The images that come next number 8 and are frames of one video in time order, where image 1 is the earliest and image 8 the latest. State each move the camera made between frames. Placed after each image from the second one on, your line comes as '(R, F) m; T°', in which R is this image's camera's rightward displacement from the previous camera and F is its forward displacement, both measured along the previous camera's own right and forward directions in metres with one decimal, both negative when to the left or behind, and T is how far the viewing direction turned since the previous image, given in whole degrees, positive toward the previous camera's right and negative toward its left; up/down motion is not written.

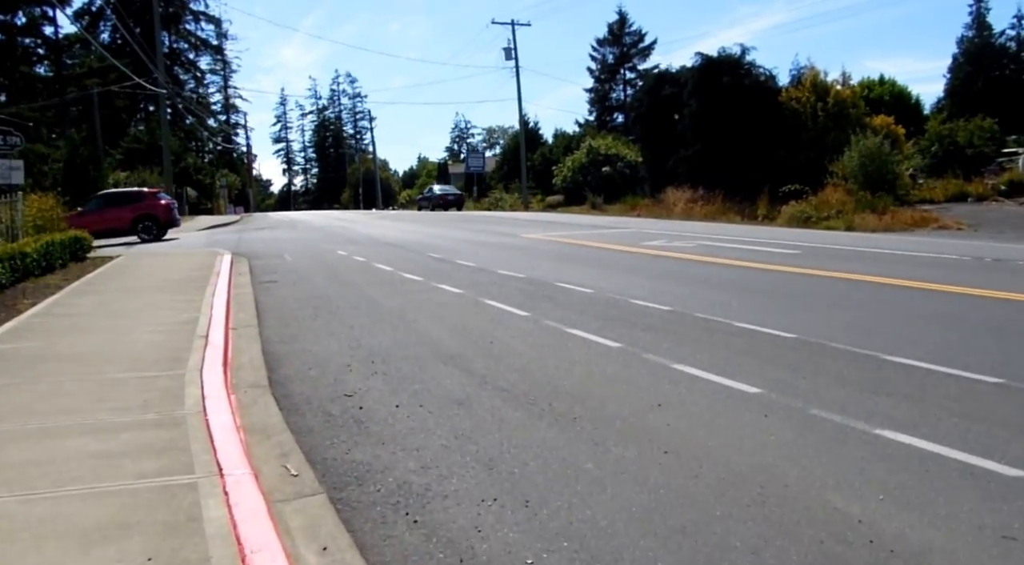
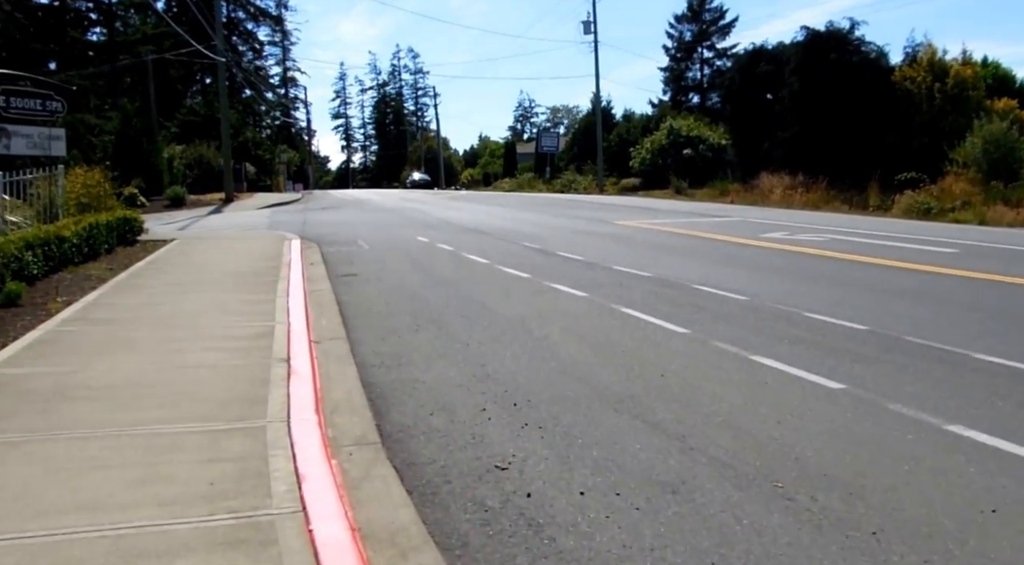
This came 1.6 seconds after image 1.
(-1.2, +2.4) m; -3°
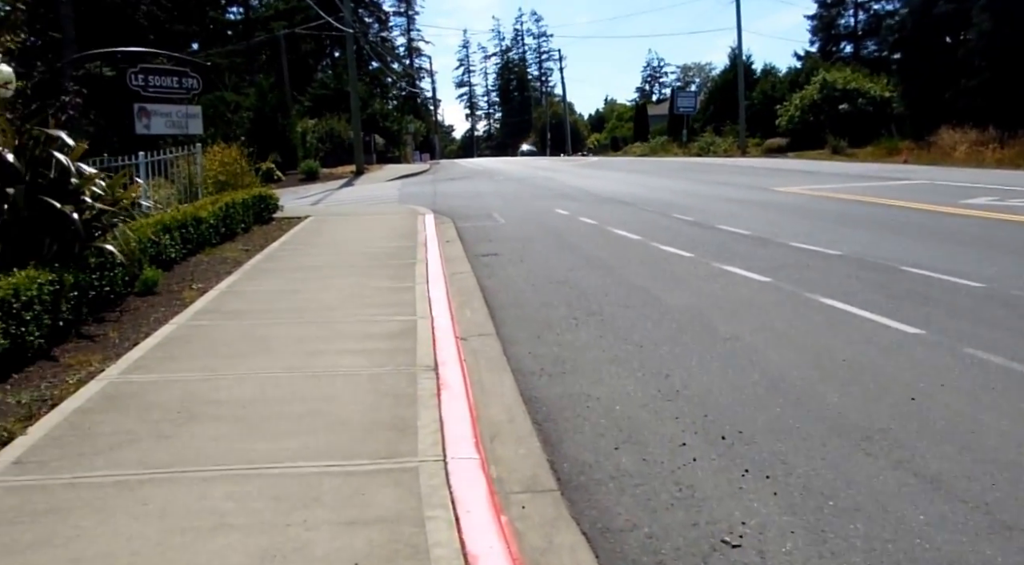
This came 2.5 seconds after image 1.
(-0.5, +1.3) m; -9°
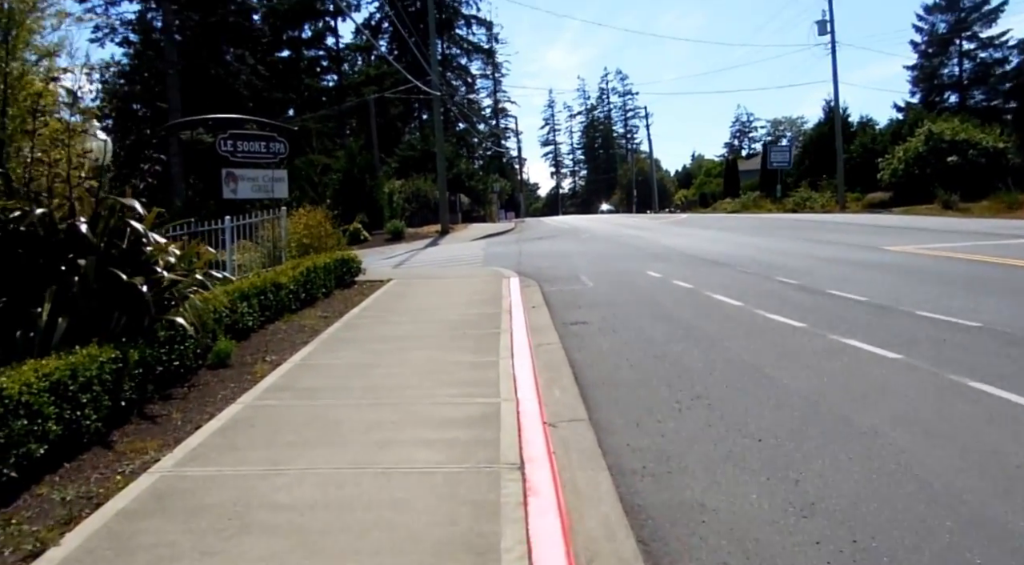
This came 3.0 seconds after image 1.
(-0.1, +0.8) m; -6°
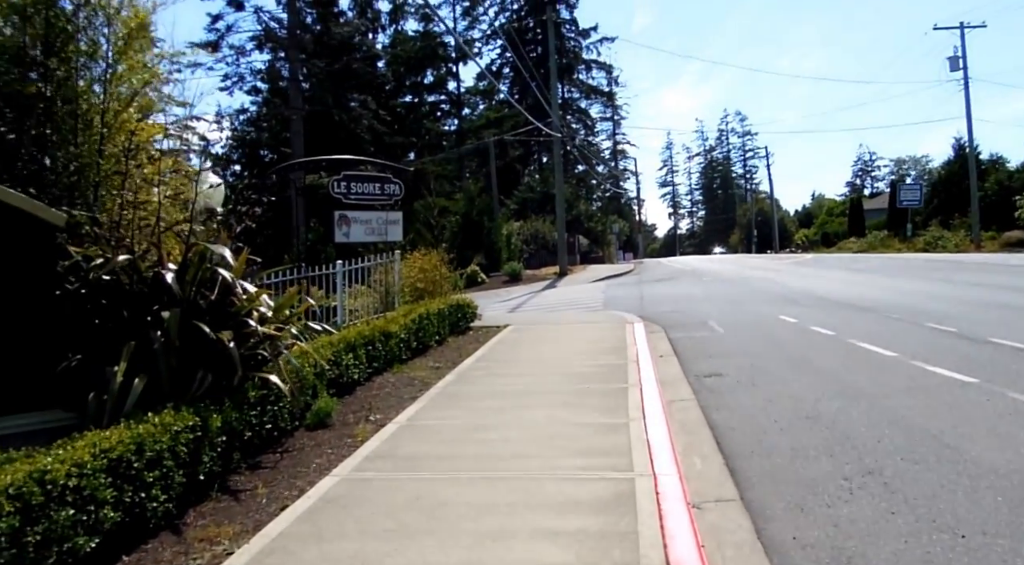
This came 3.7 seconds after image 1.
(-0.1, +1.1) m; -9°
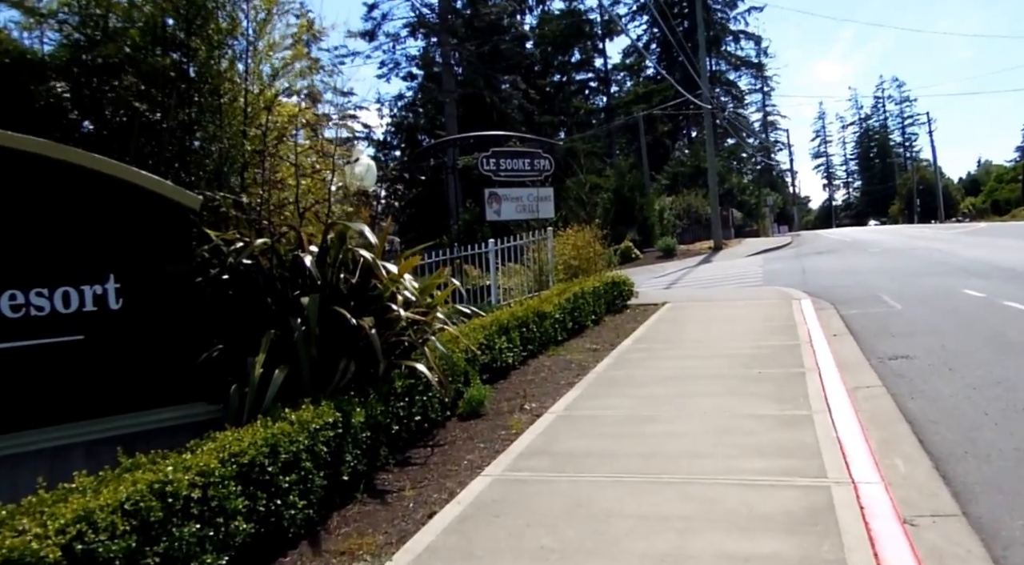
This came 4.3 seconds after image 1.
(-0.1, +0.7) m; -11°
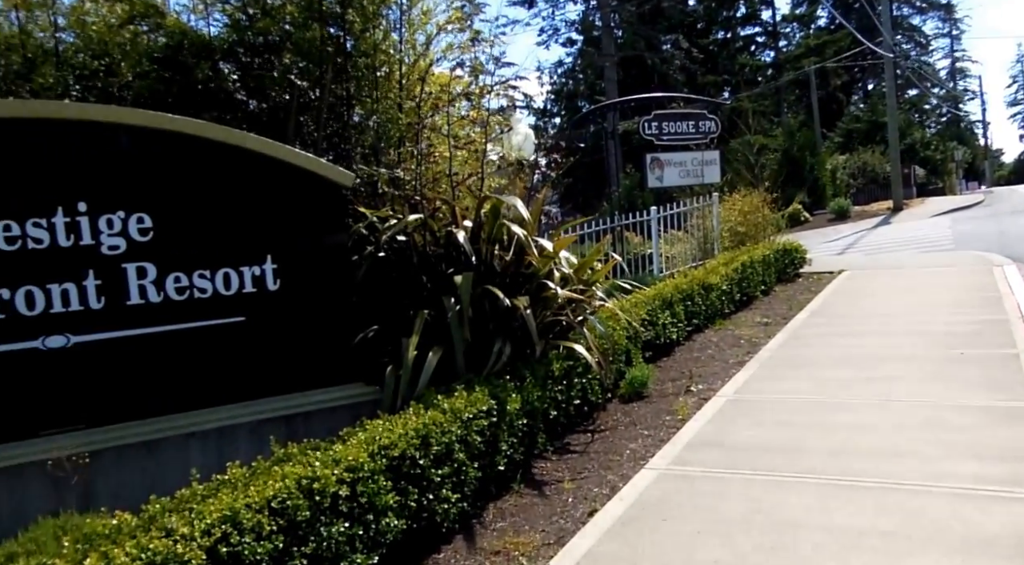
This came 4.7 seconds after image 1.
(0.0, +0.4) m; -12°
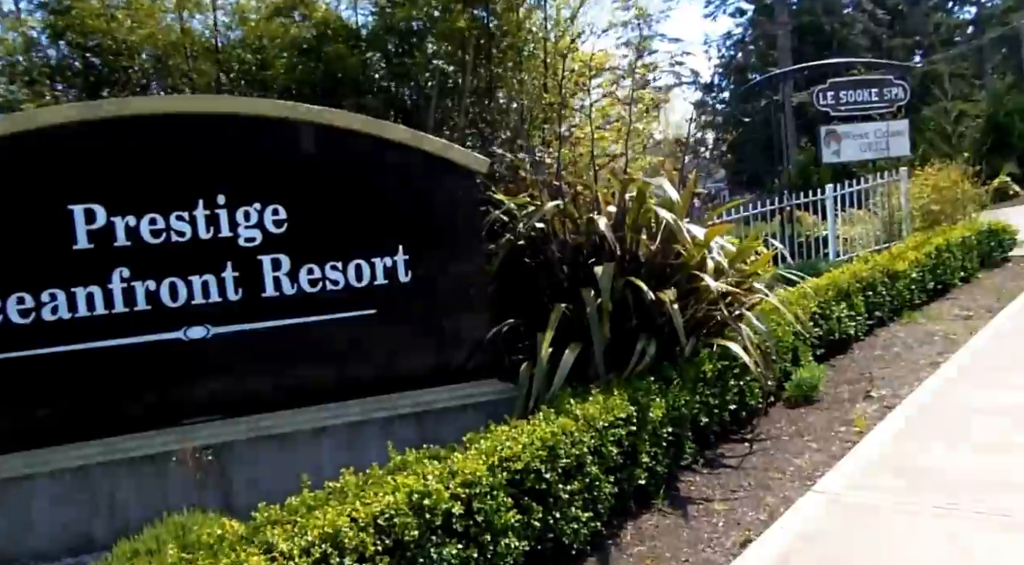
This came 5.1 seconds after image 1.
(+0.1, +0.4) m; -12°
